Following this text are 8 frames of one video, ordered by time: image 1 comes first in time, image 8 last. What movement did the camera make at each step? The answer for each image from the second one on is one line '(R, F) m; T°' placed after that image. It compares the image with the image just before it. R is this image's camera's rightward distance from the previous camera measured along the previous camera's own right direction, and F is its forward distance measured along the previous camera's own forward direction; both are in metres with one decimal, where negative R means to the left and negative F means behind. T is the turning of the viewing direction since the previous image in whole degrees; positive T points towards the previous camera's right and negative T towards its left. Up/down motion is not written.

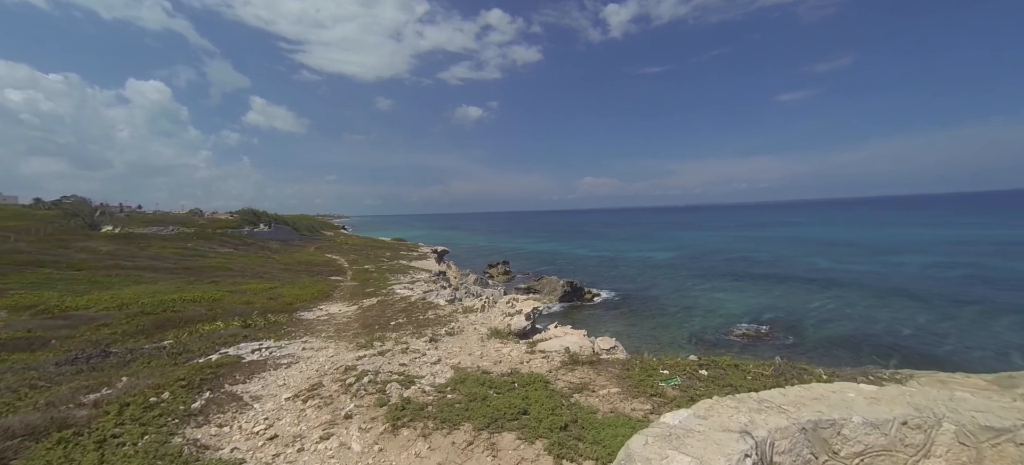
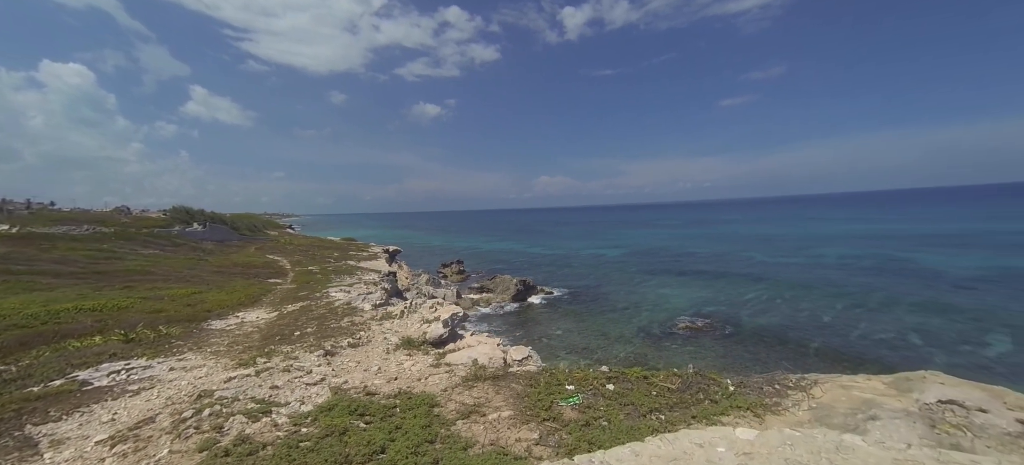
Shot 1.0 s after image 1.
(+2.6, +2.1) m; +6°
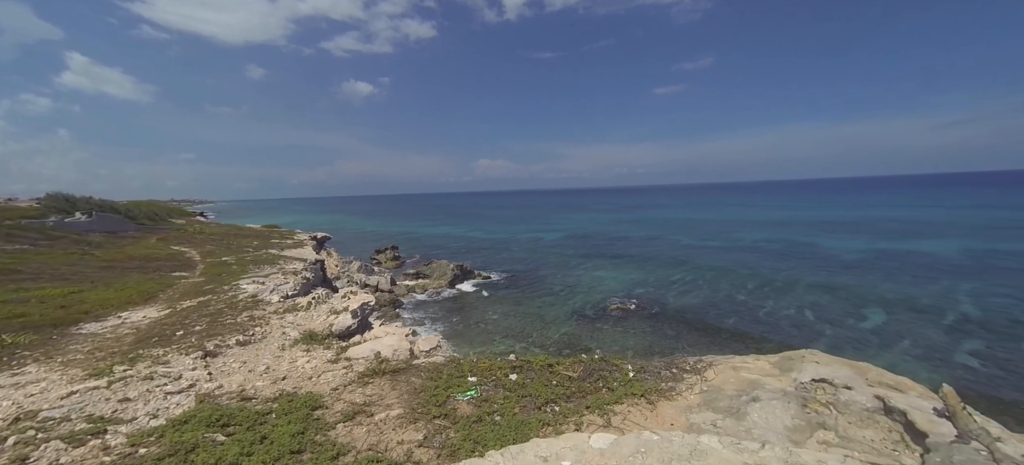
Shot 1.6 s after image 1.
(+1.4, +1.0) m; +9°
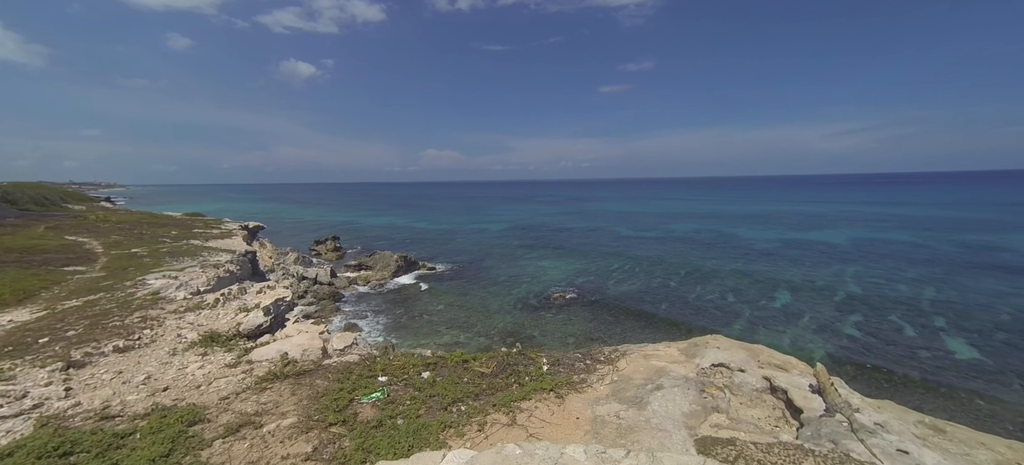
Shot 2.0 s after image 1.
(+1.1, +0.6) m; +7°
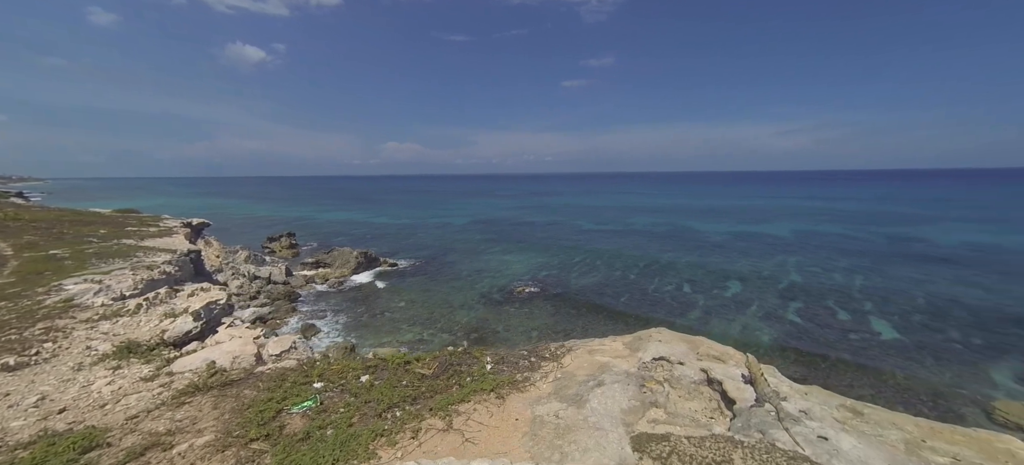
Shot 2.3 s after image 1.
(+0.6, +0.4) m; +5°
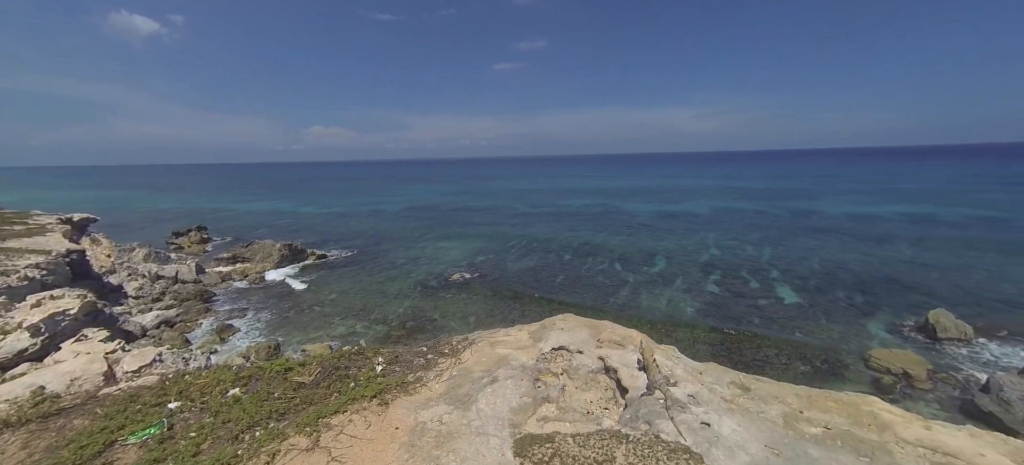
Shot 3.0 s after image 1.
(+1.2, +0.9) m; +9°
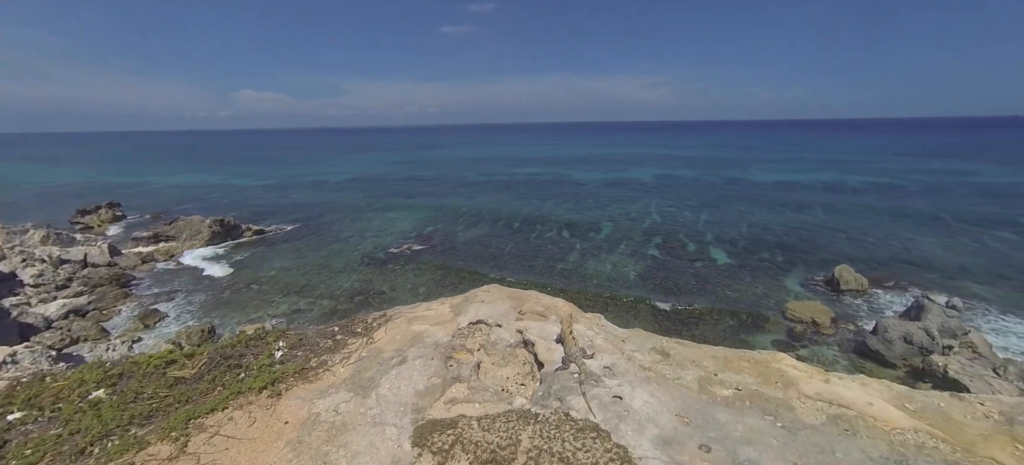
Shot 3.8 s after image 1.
(+0.8, +0.8) m; +7°
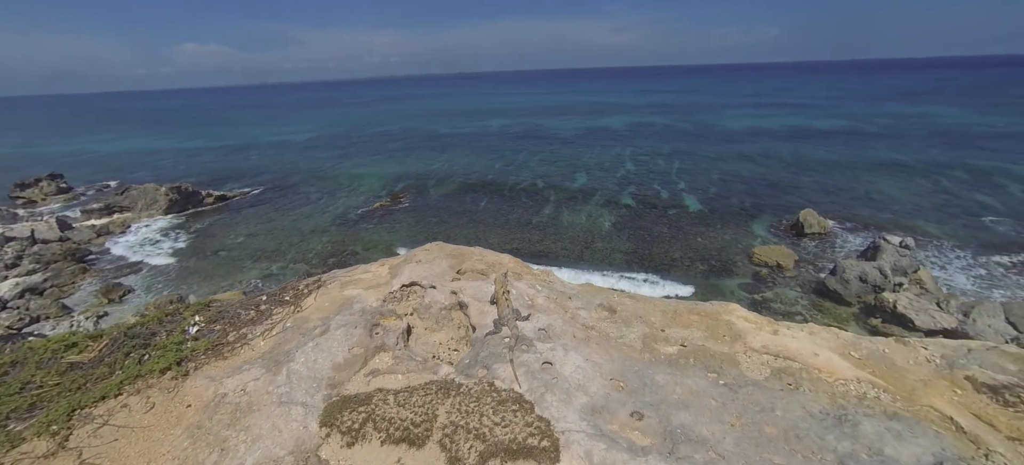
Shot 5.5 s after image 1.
(+0.8, +0.8) m; +3°
